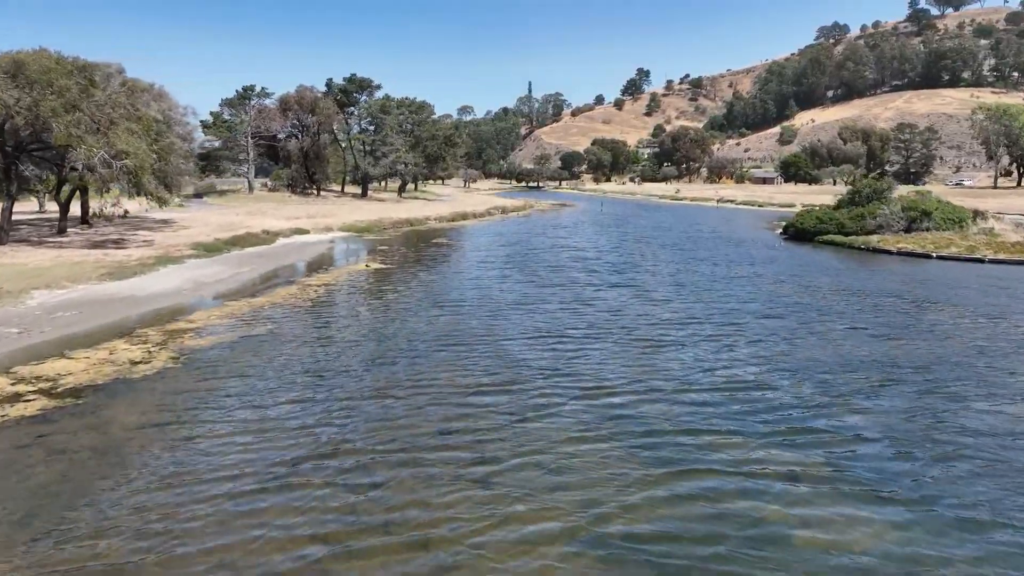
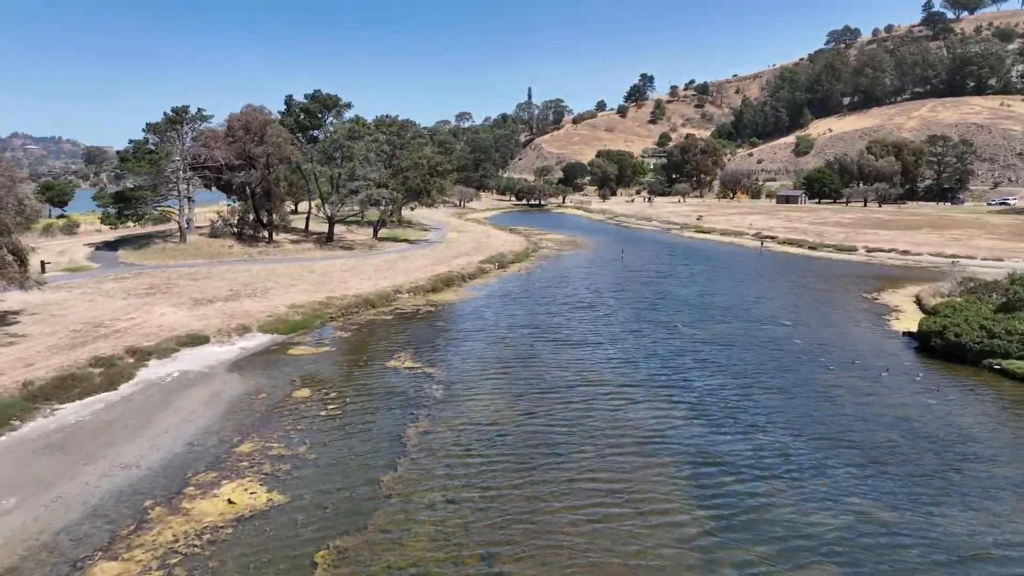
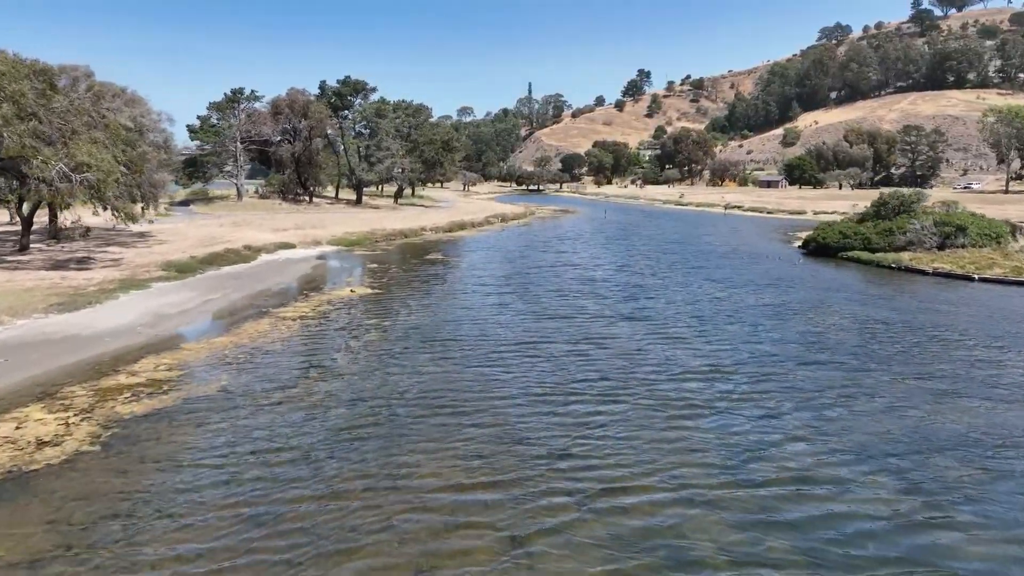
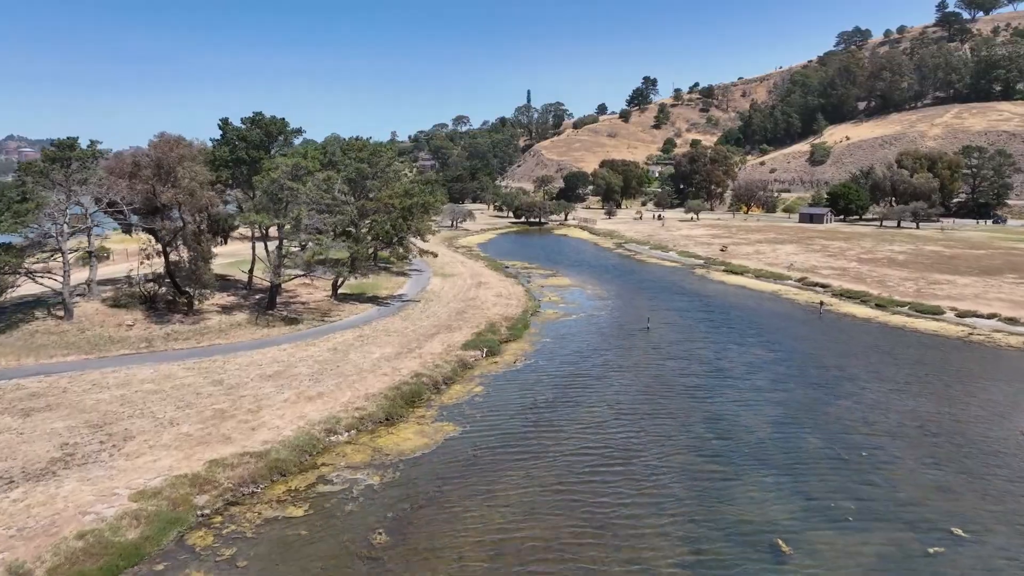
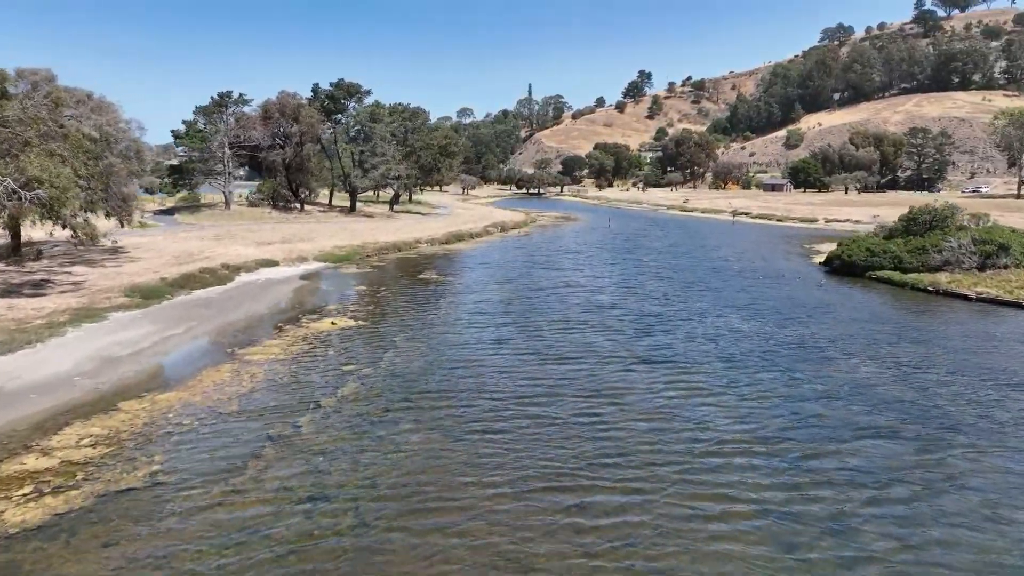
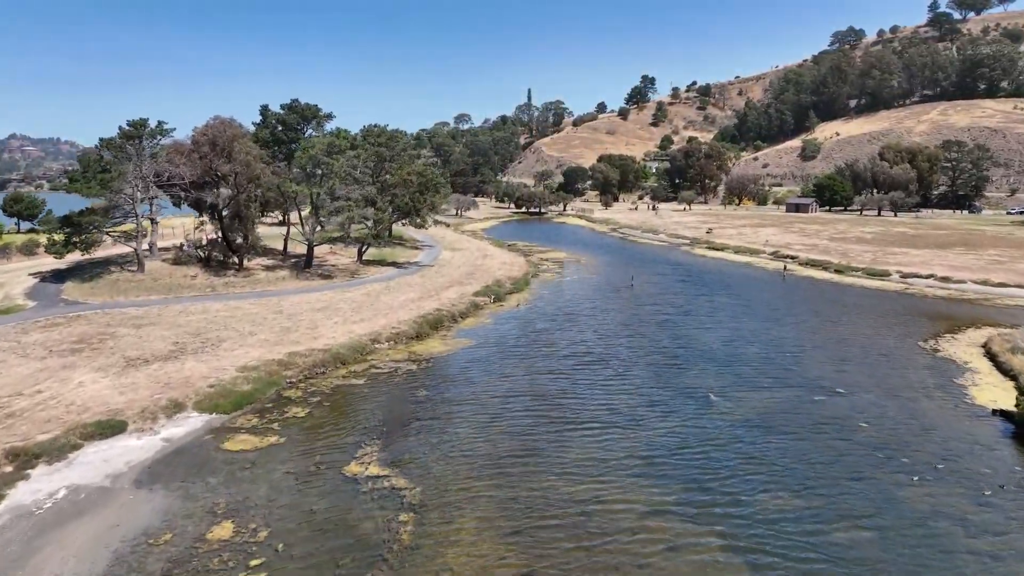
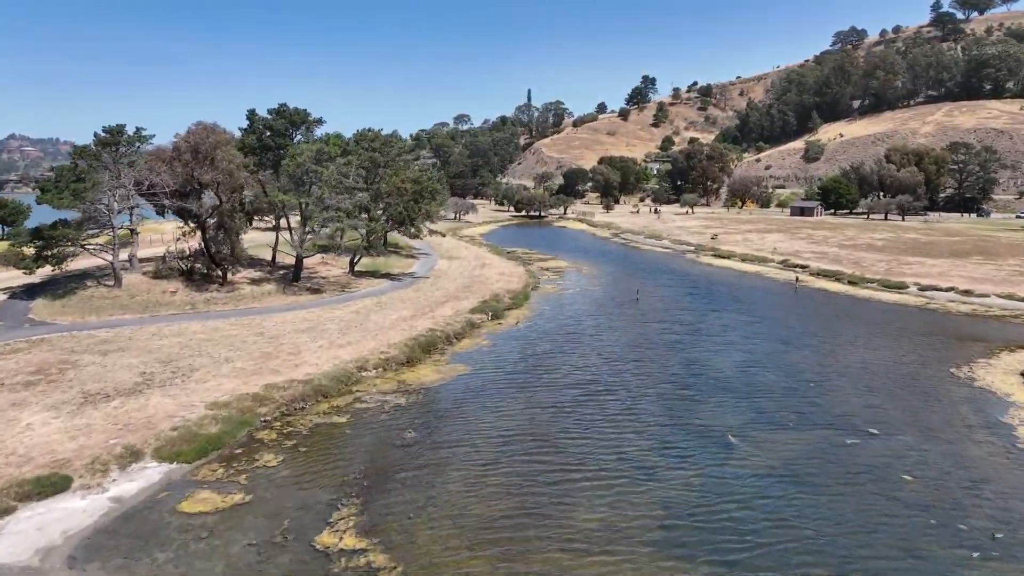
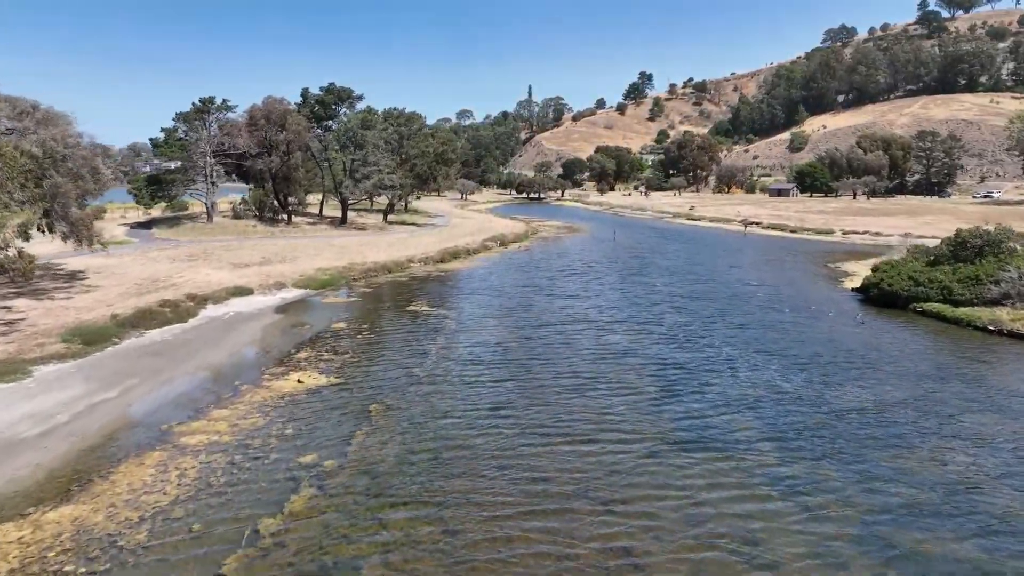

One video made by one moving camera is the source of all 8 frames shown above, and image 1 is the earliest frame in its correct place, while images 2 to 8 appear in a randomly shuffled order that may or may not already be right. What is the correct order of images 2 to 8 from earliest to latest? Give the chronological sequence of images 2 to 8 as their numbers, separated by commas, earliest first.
3, 5, 8, 2, 6, 7, 4
